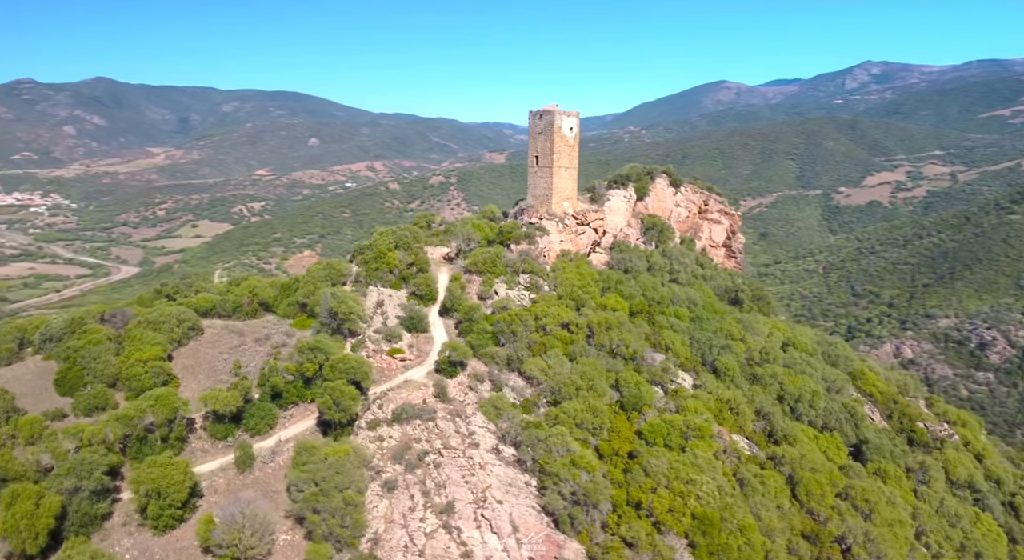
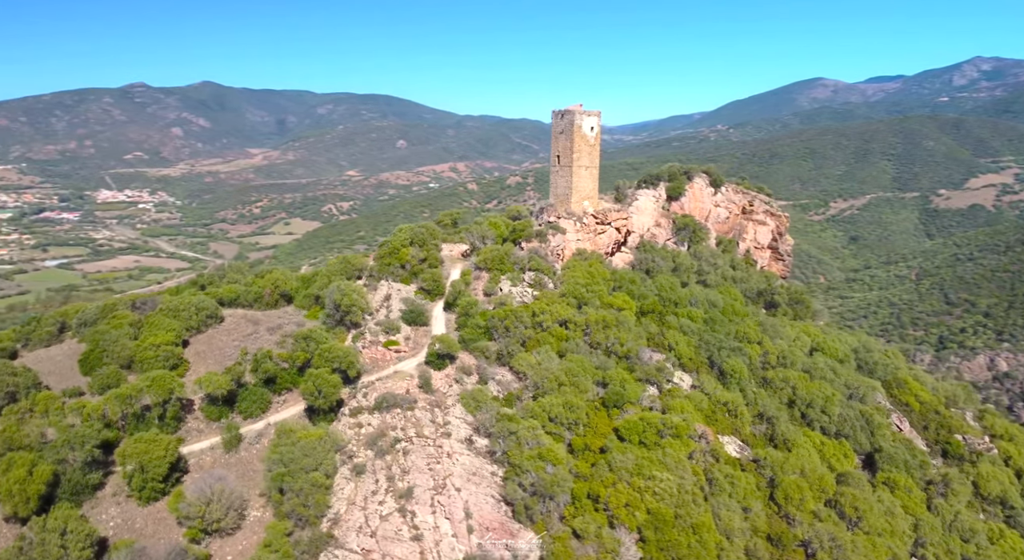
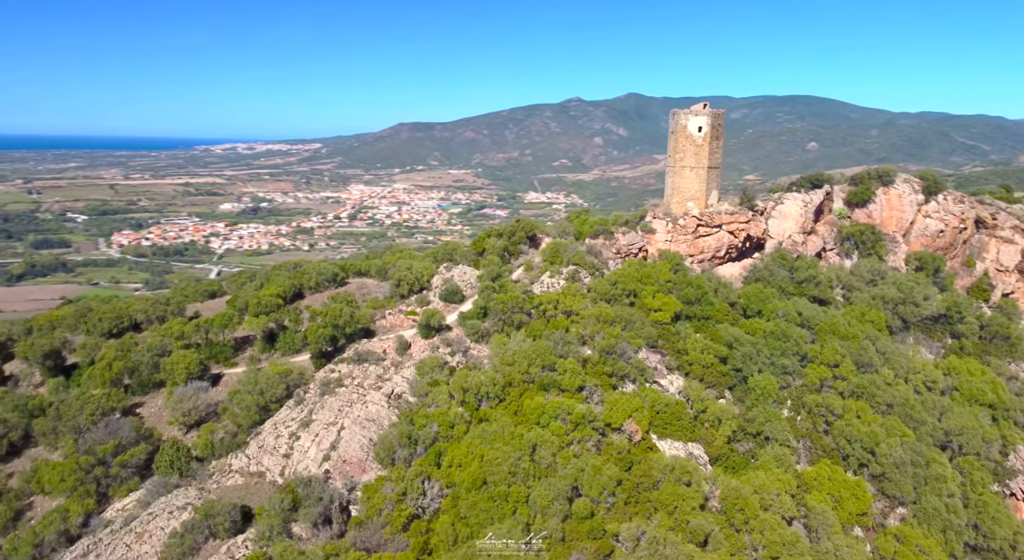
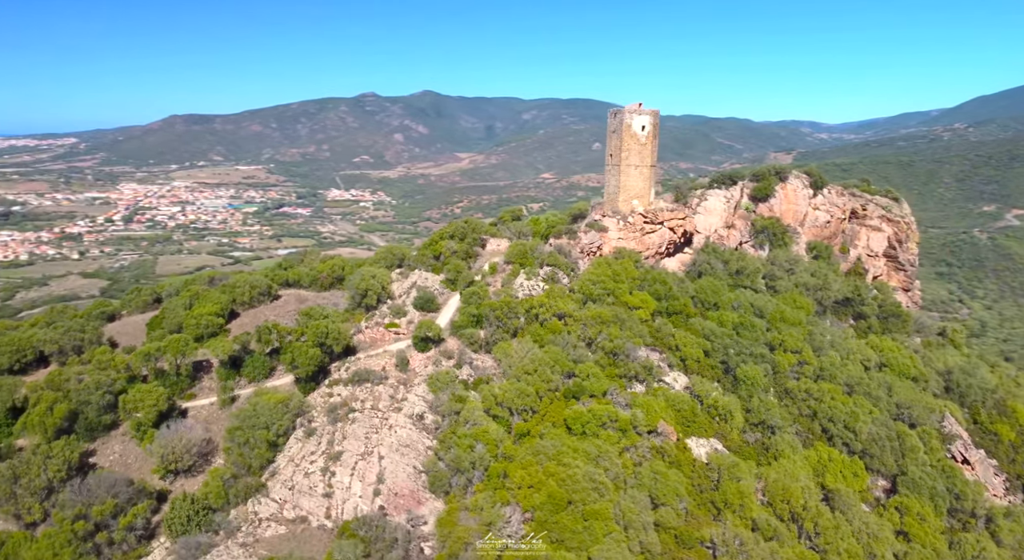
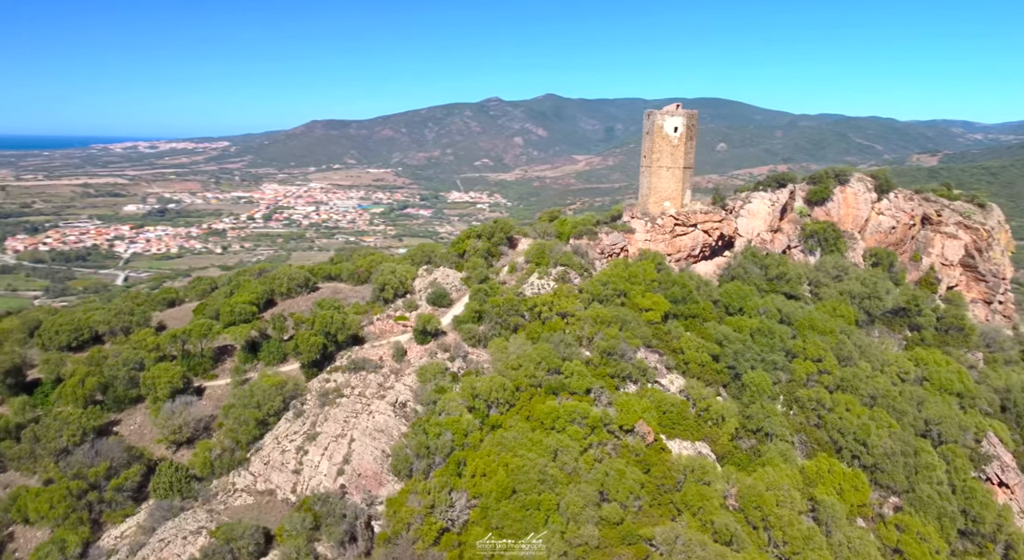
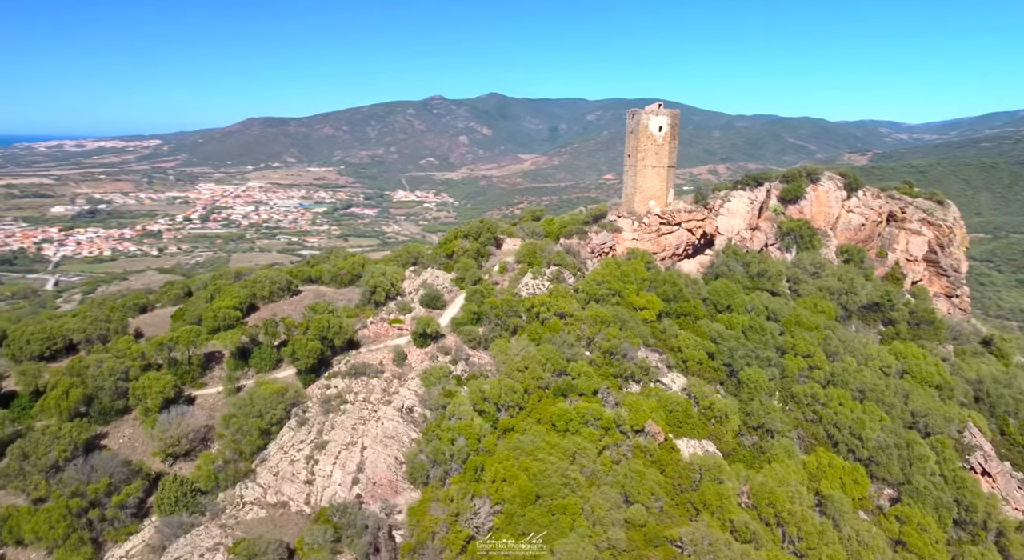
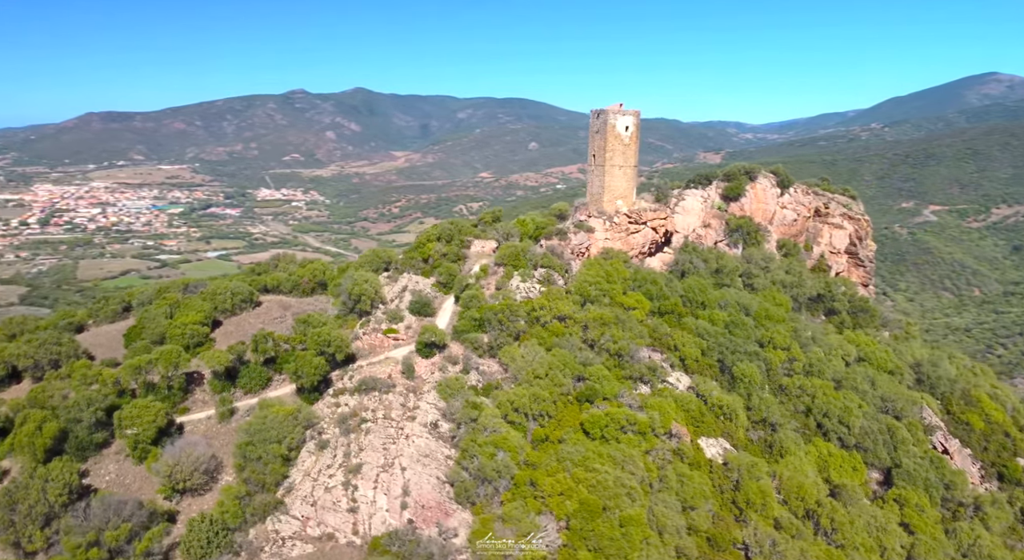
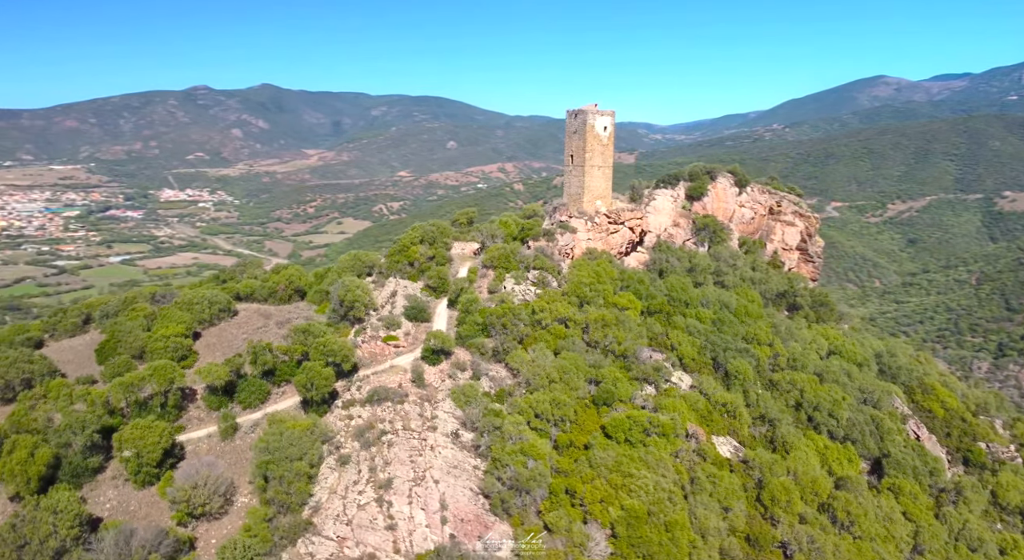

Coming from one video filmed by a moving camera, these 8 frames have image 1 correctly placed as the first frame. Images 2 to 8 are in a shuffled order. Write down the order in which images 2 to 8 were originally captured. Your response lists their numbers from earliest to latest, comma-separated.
2, 8, 7, 4, 6, 5, 3
